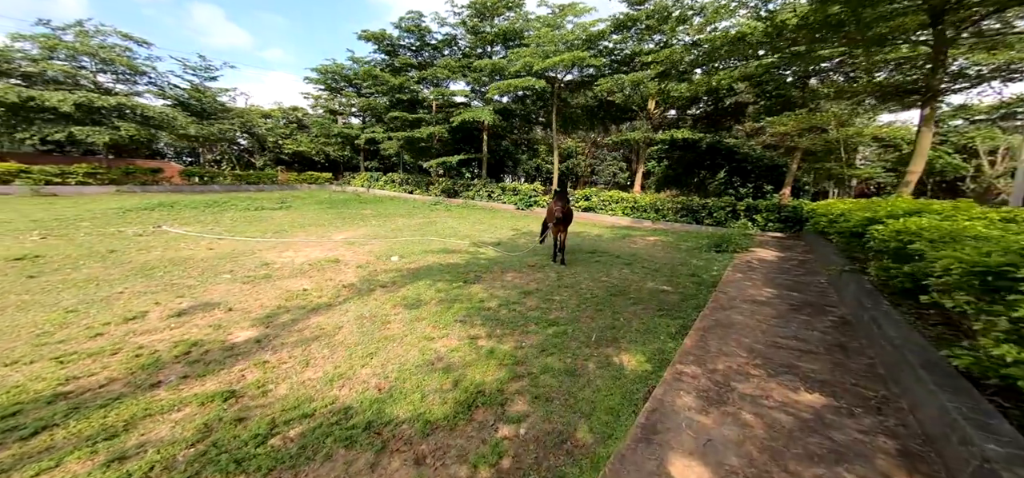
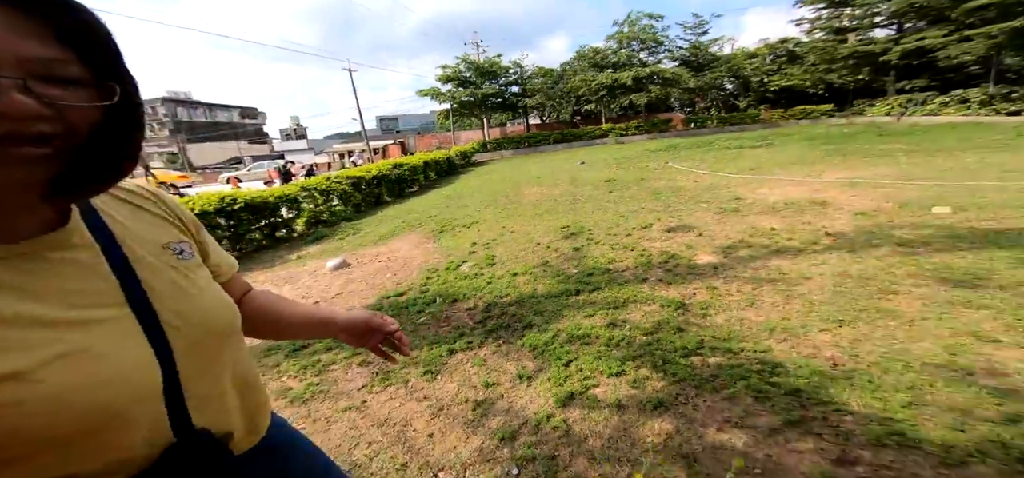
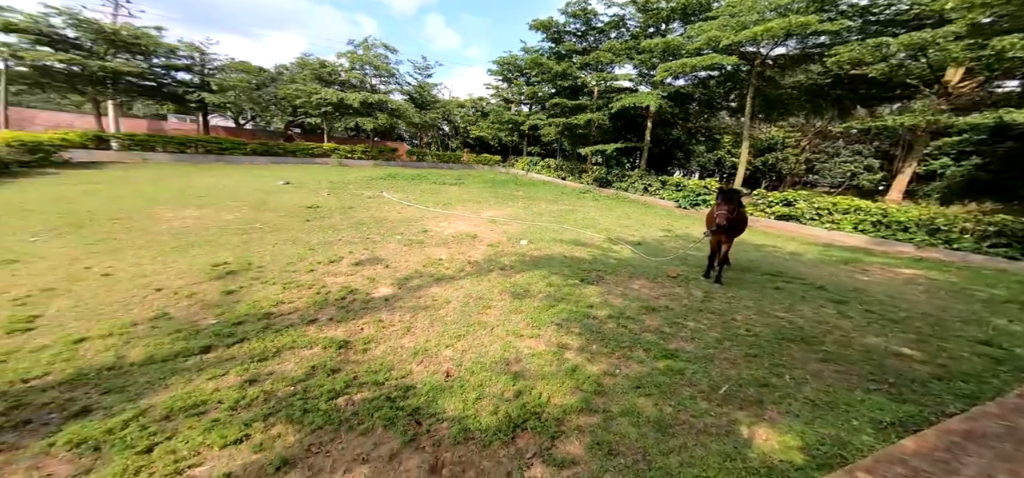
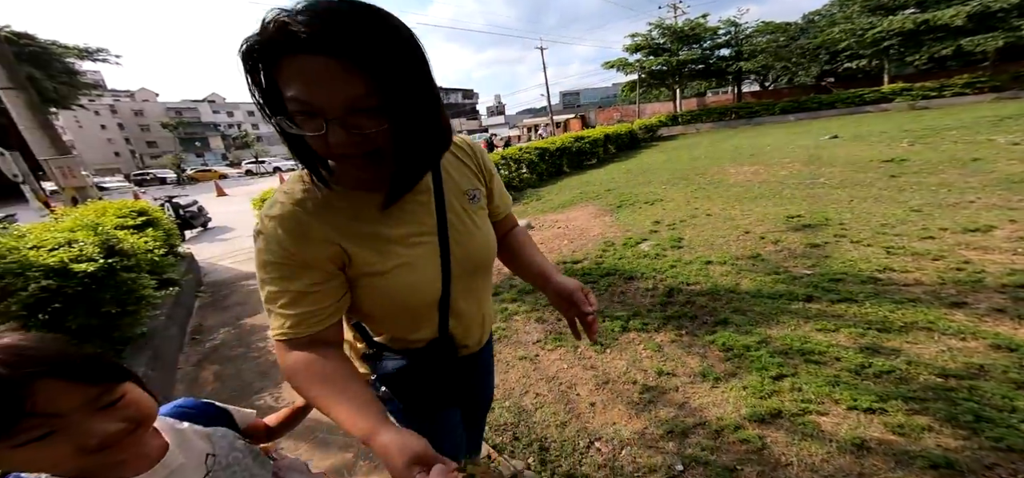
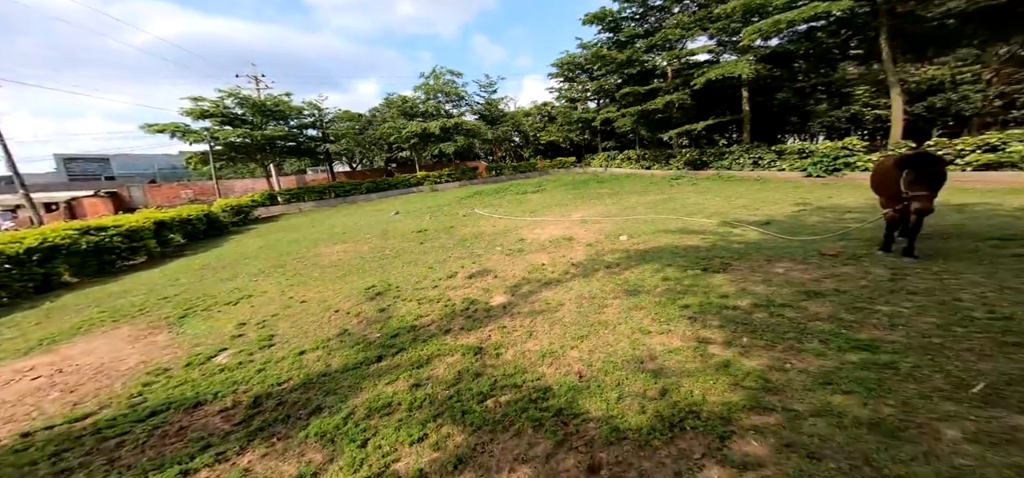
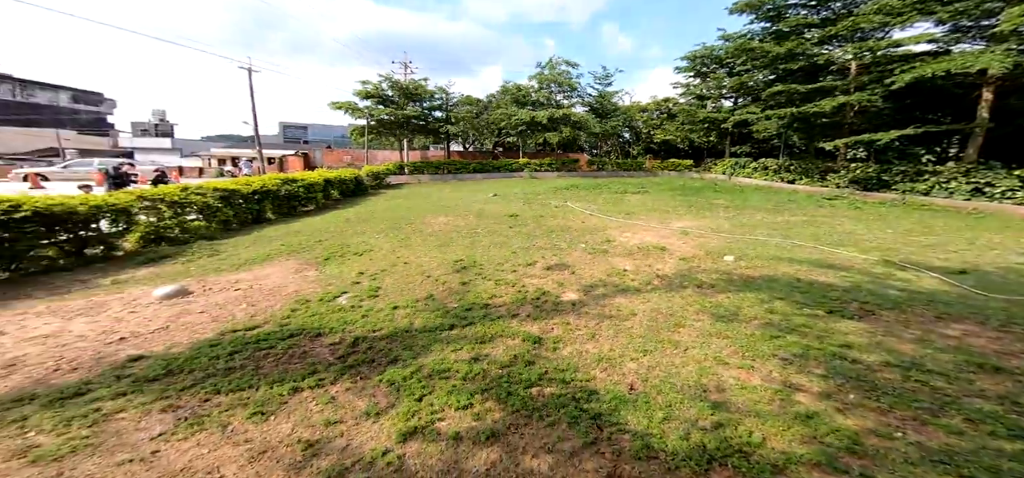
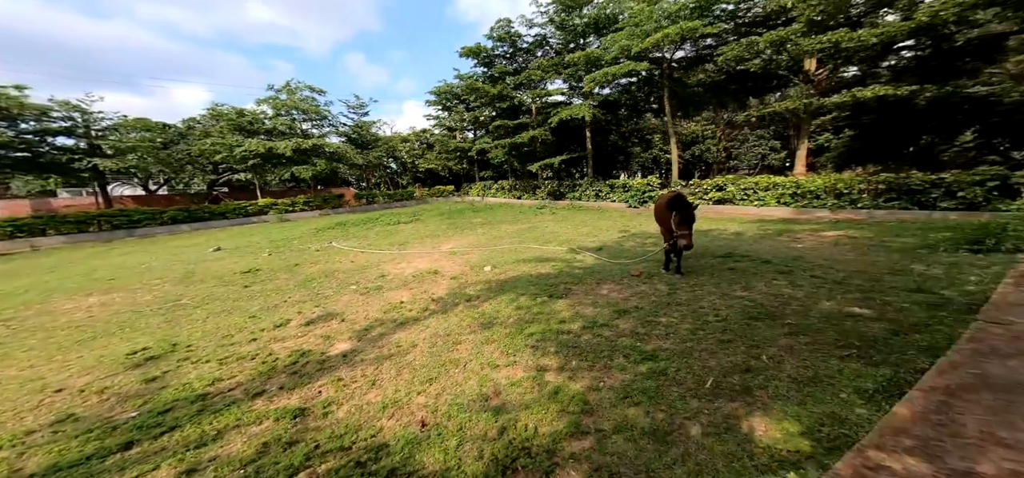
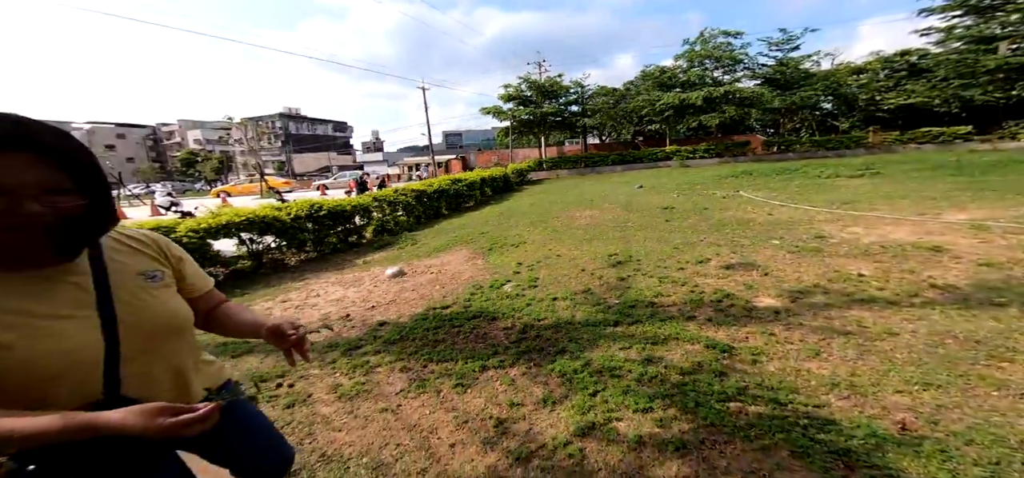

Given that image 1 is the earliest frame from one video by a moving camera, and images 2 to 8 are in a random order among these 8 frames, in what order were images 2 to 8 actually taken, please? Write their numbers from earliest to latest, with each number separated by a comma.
3, 6, 8, 4, 2, 5, 7
